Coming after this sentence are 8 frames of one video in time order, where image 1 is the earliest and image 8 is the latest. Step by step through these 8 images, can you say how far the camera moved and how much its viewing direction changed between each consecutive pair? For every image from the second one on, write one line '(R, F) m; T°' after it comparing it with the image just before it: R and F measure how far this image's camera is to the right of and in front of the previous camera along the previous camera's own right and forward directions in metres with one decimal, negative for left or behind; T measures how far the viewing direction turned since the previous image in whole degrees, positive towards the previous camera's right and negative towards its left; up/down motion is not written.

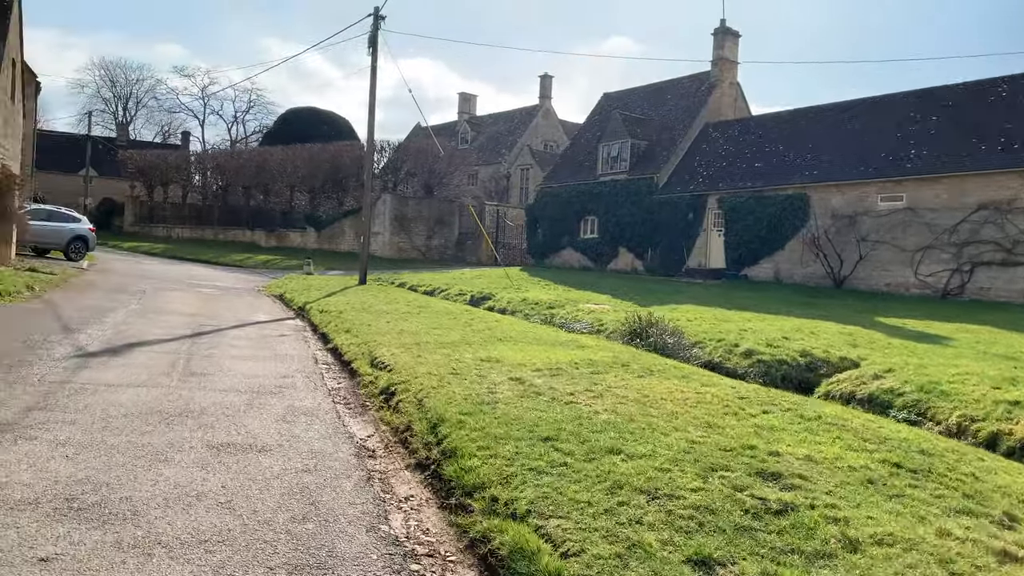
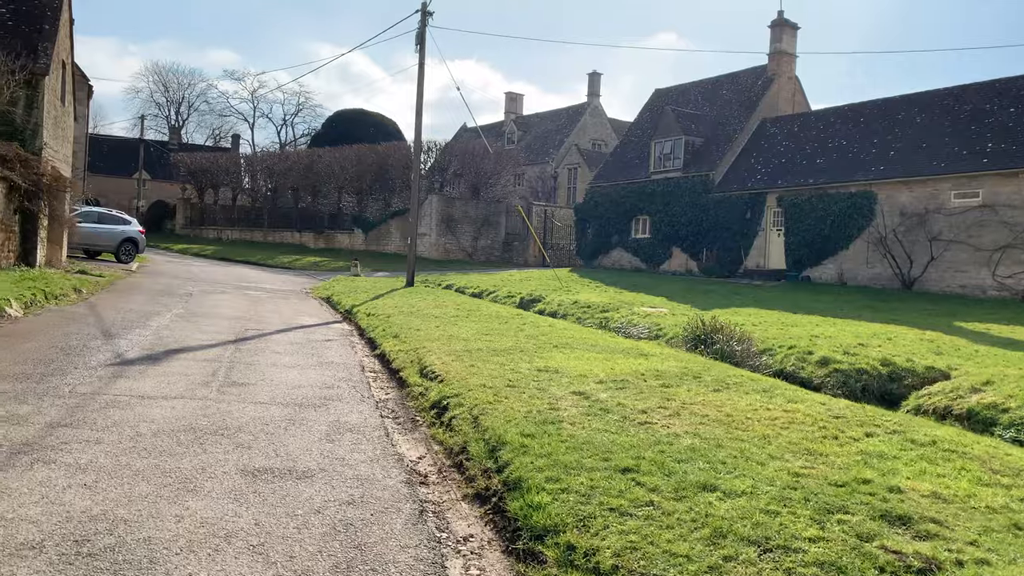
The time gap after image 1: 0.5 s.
(-0.2, +0.7) m; -3°
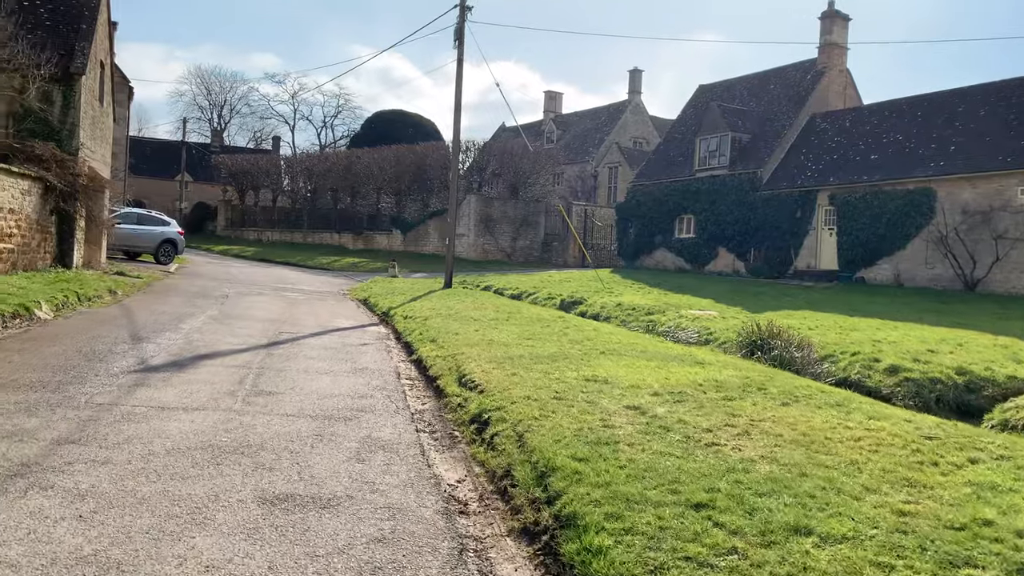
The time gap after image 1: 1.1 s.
(-0.1, +0.6) m; -3°
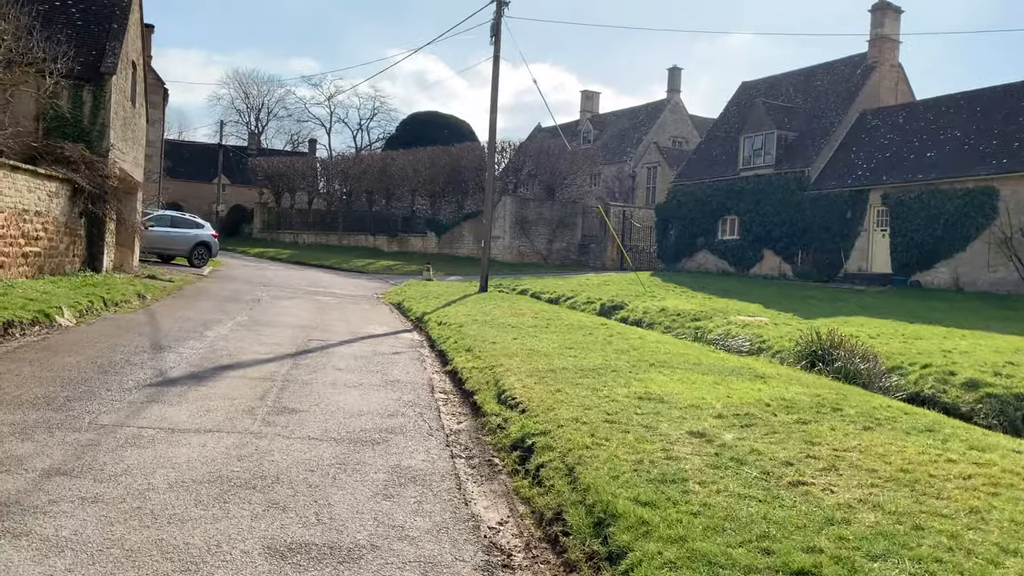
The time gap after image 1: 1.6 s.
(-0.1, +0.7) m; -2°
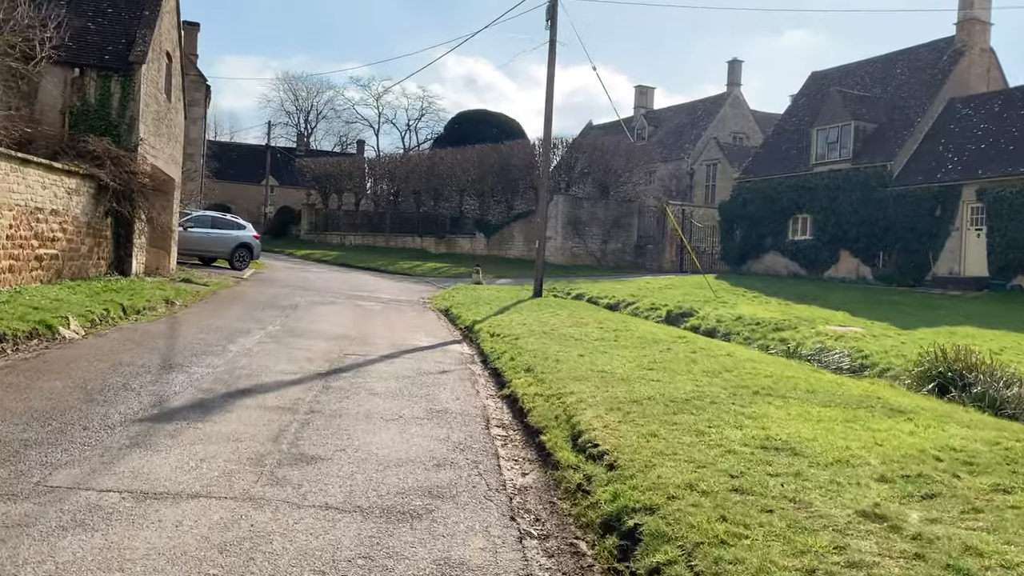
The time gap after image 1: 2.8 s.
(-0.2, +1.6) m; -3°
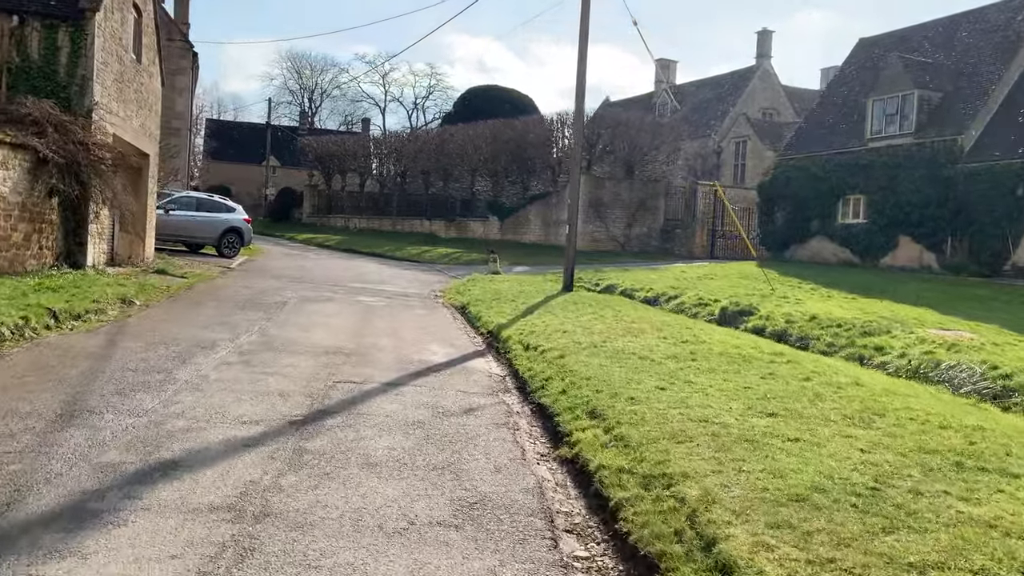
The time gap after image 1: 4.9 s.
(-0.4, +2.7) m; -1°
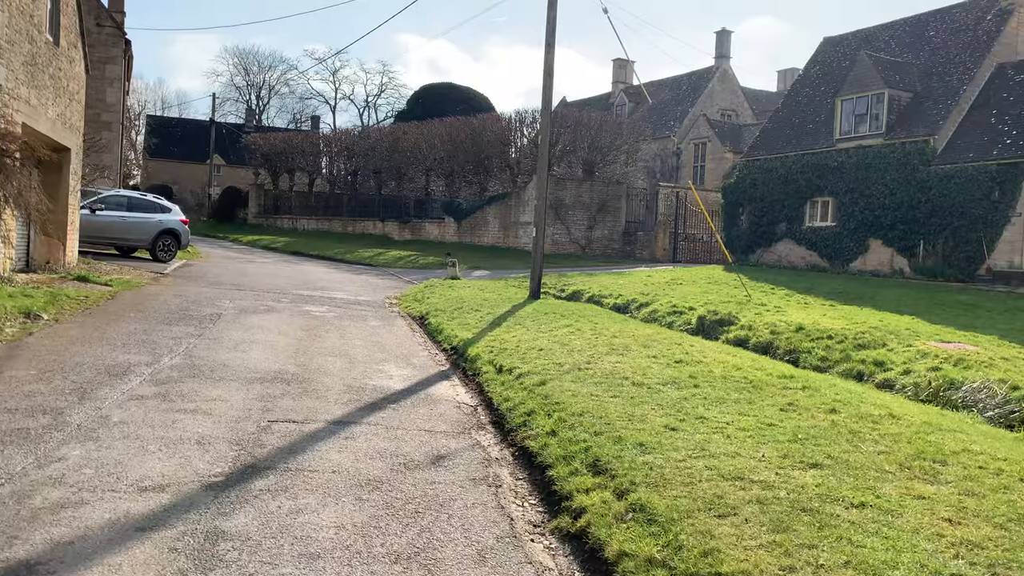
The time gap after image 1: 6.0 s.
(-0.2, +1.3) m; +3°
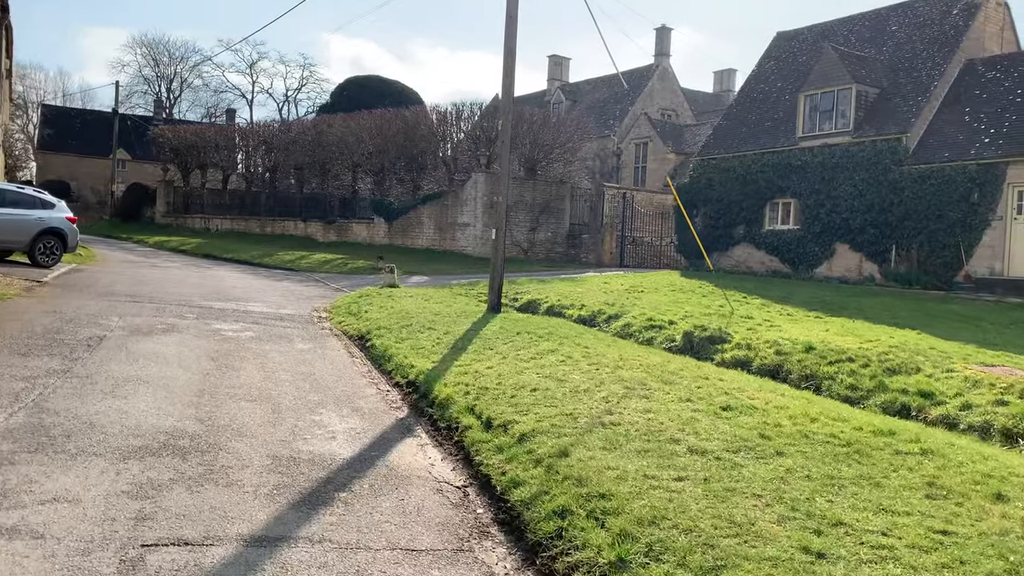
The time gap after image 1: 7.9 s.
(-0.5, +2.3) m; +5°
